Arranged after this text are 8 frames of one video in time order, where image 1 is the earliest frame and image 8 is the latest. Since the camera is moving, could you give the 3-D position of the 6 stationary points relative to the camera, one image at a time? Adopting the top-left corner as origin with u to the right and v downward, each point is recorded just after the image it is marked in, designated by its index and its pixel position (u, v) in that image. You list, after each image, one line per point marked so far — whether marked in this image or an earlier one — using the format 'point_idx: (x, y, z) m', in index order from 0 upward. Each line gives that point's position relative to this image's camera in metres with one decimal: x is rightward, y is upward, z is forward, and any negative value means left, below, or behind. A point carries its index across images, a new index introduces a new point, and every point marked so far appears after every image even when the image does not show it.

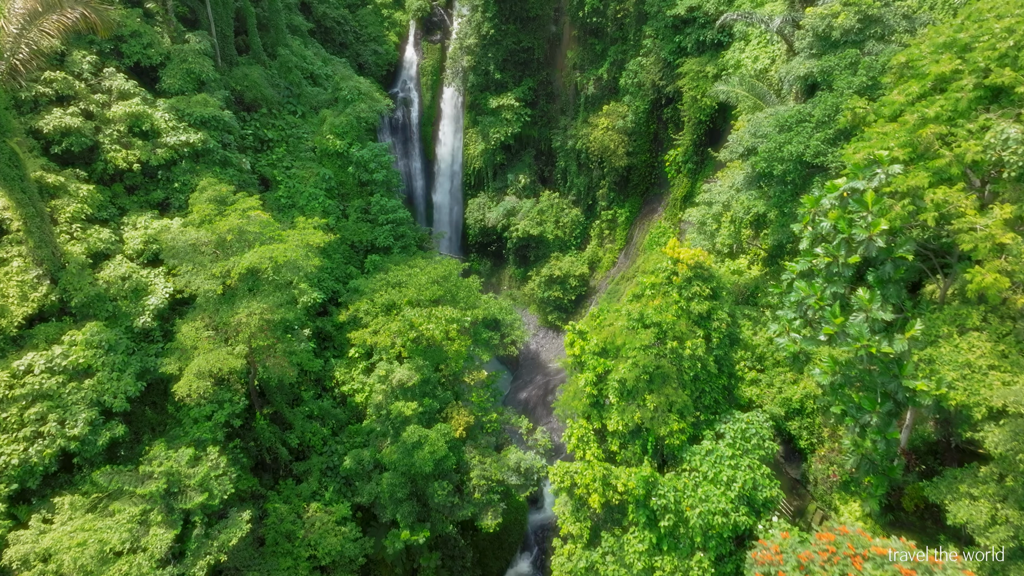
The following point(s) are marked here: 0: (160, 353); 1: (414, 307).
0: (-5.9, -1.1, +11.5) m
1: (-1.9, -0.4, +13.6) m
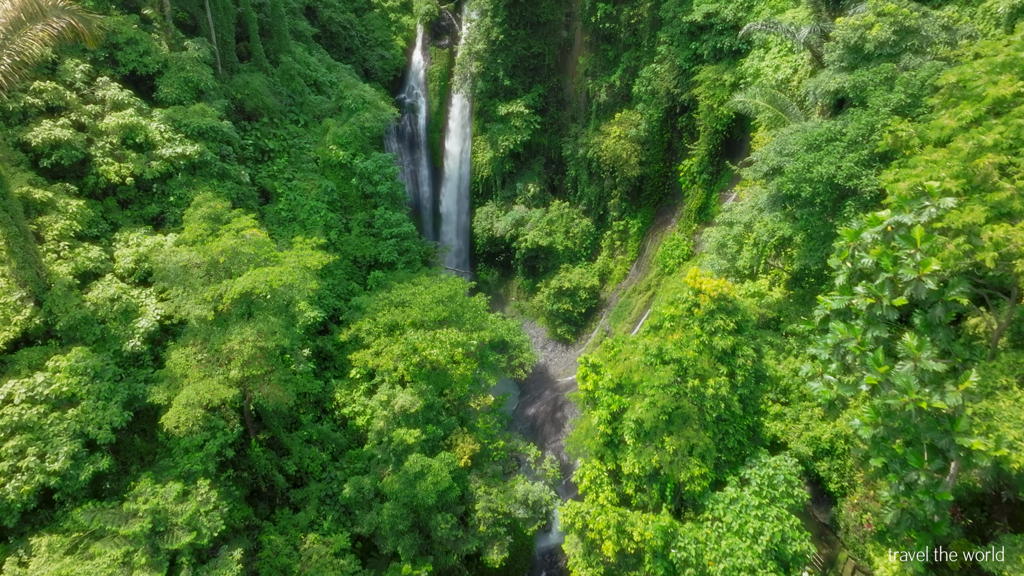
0: (-5.7, -1.4, +10.9) m
1: (-1.8, -0.8, +12.9) m
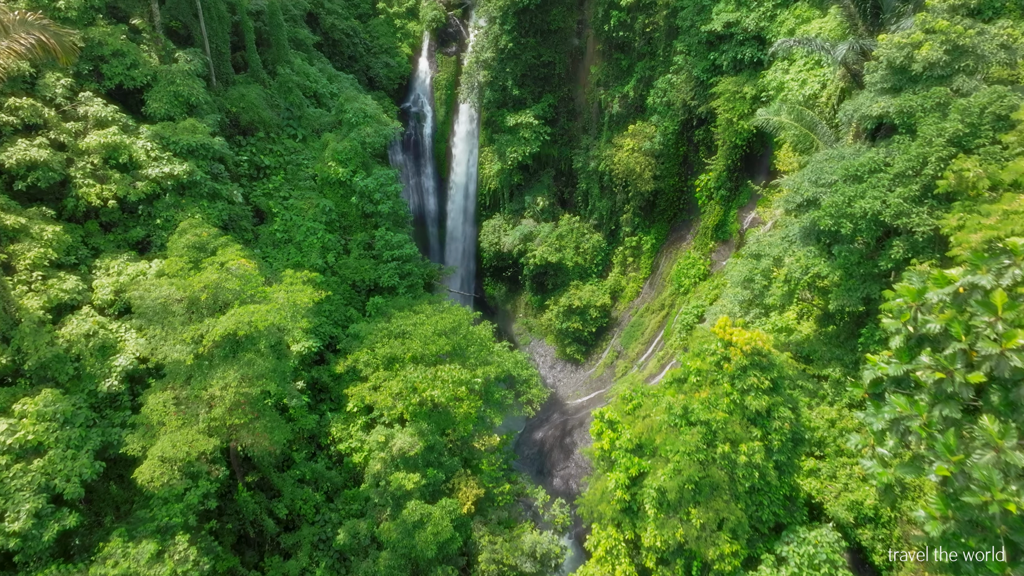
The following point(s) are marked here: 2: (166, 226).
0: (-5.6, -2.0, +10.1) m
1: (-1.6, -1.3, +12.1) m
2: (-6.3, +1.1, +12.6) m
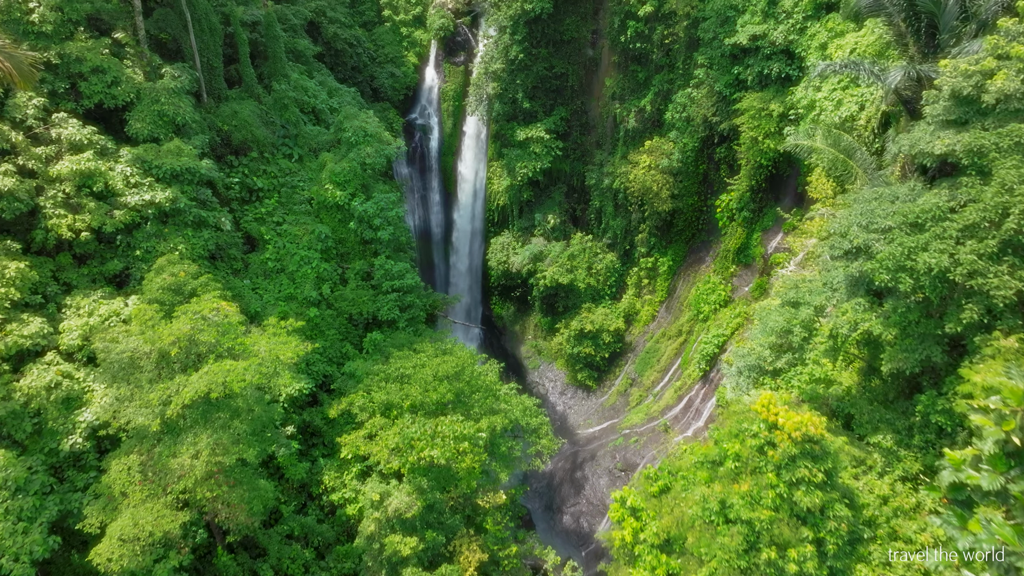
0: (-5.5, -2.6, +9.1) m
1: (-1.5, -2.0, +11.0) m
2: (-6.1, +0.5, +11.6) m
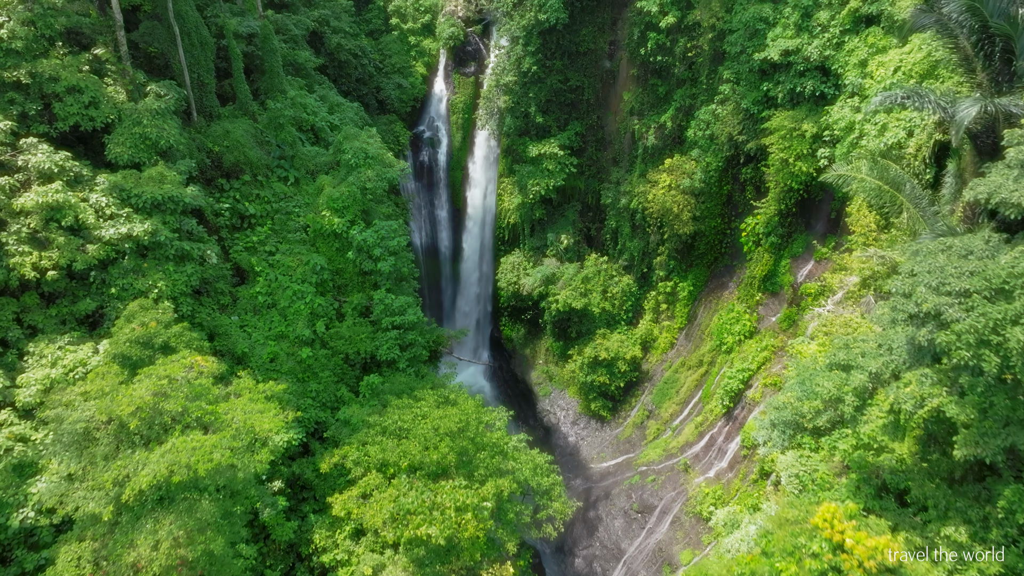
0: (-5.4, -3.2, +8.0) m
1: (-1.4, -2.7, +9.9) m
2: (-6.0, -0.1, +10.6) m
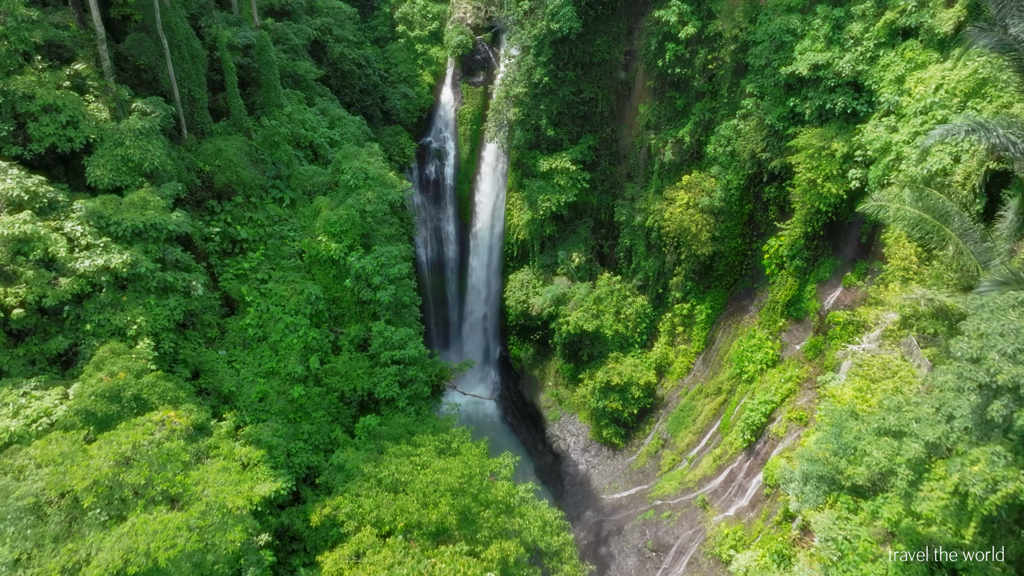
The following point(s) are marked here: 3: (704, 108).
0: (-5.4, -3.8, +7.2) m
1: (-1.3, -3.2, +9.0) m
2: (-5.9, -0.6, +9.8) m
3: (+4.9, +4.6, +17.7) m
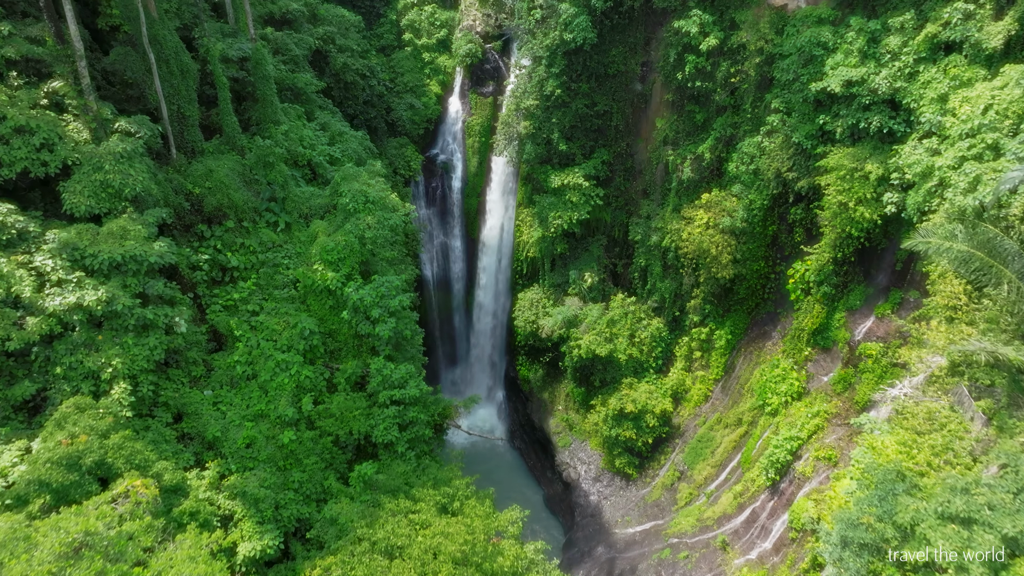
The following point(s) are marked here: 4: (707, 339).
0: (-5.3, -4.3, +6.3) m
1: (-1.2, -3.8, +8.1) m
2: (-5.7, -1.2, +8.9) m
3: (+5.2, +4.0, +16.8) m
4: (+5.1, -1.4, +18.2) m
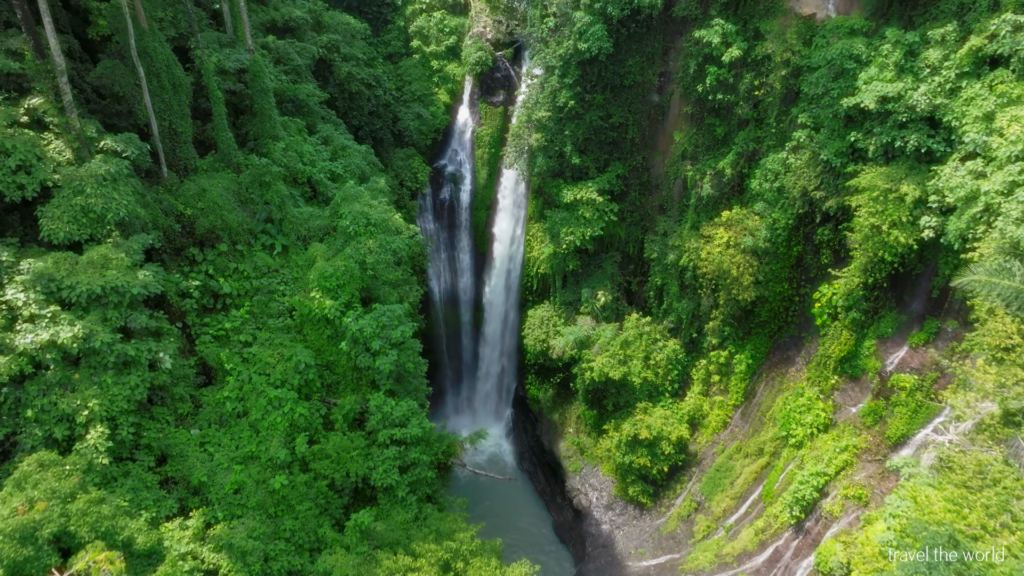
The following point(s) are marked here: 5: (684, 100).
0: (-5.3, -4.7, +5.6) m
1: (-1.1, -4.2, +7.3) m
2: (-5.6, -1.6, +8.2) m
3: (+5.5, +3.5, +15.9) m
4: (+5.4, -1.9, +17.3) m
5: (+4.5, +4.9, +18.0) m
